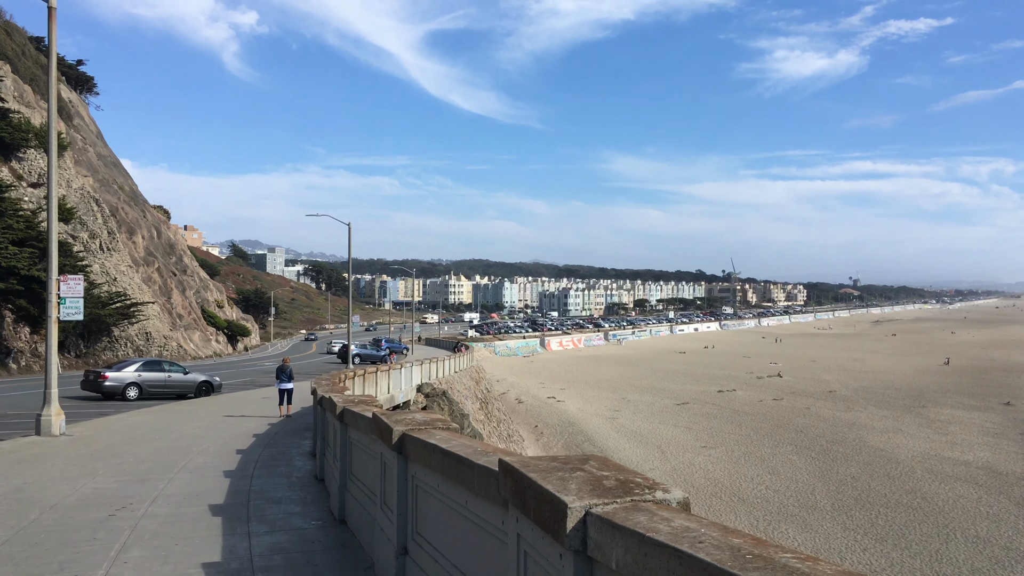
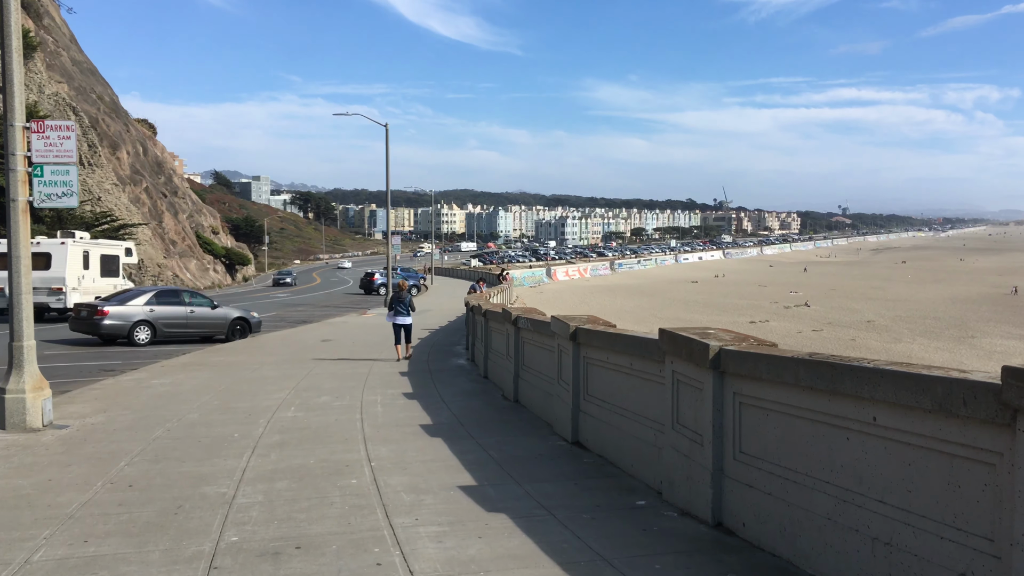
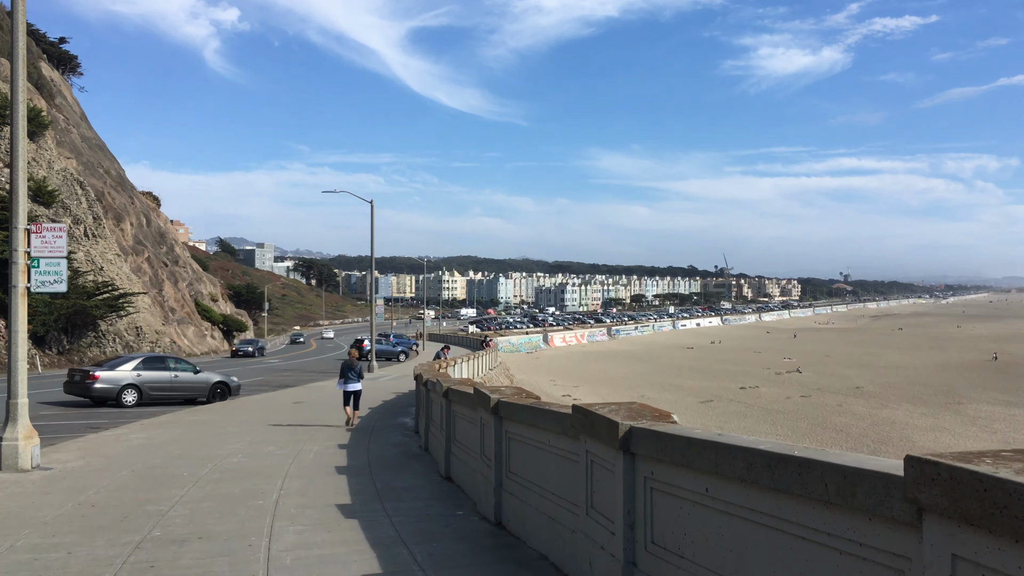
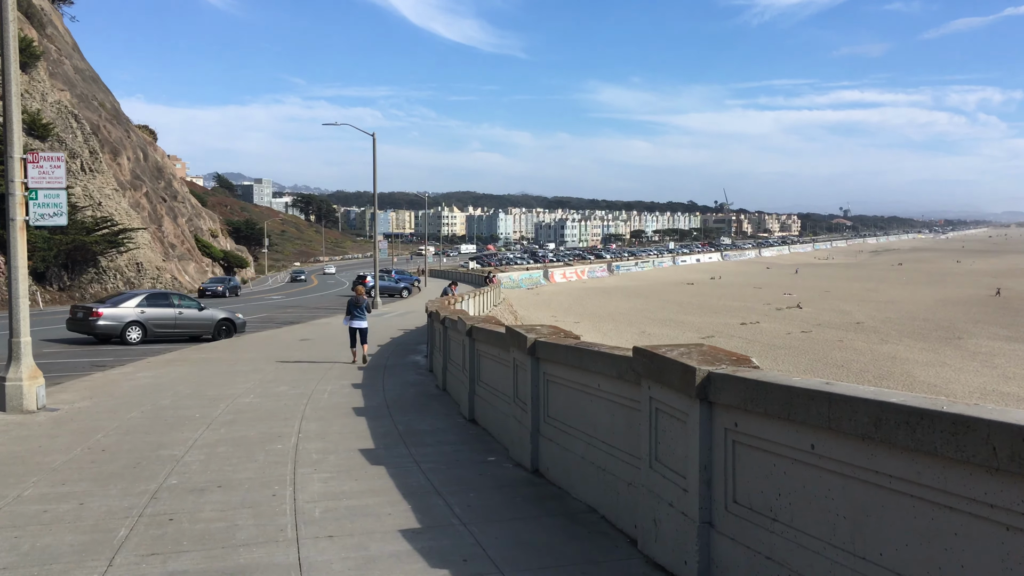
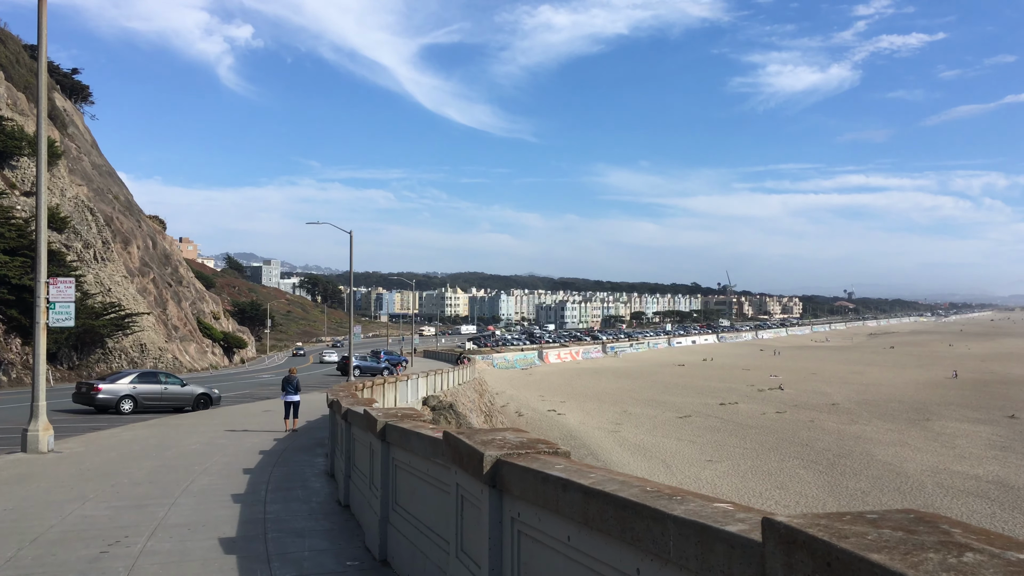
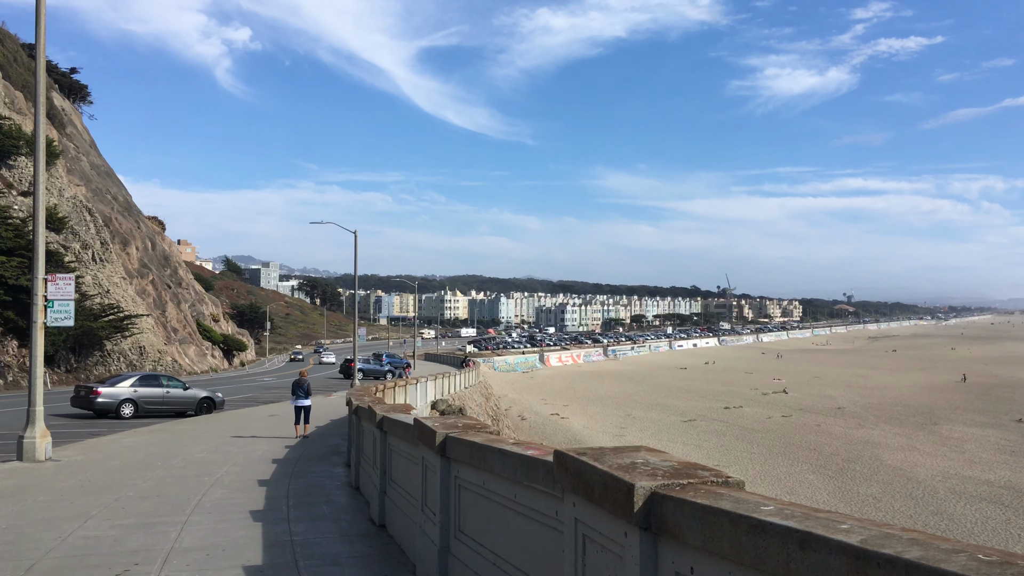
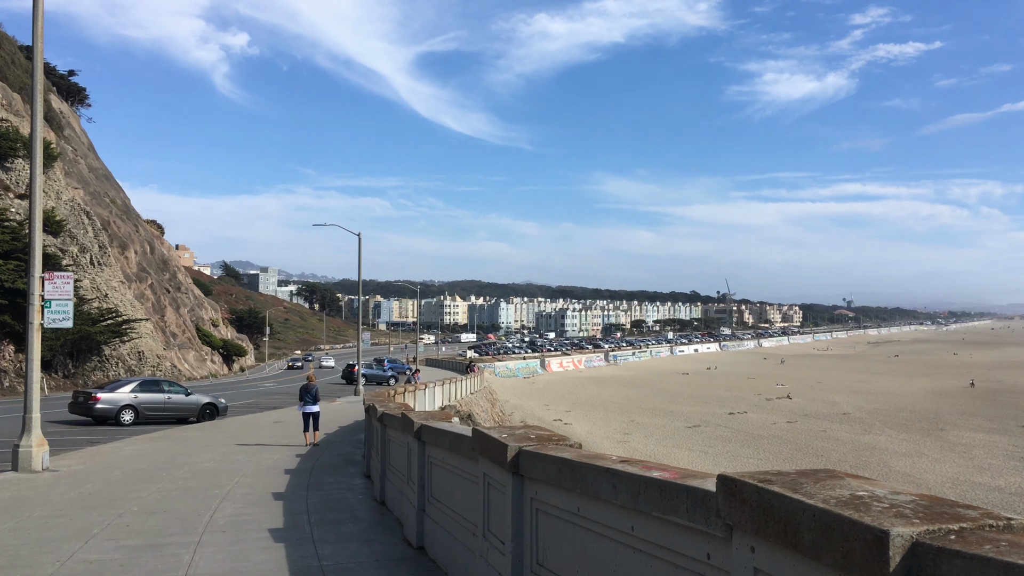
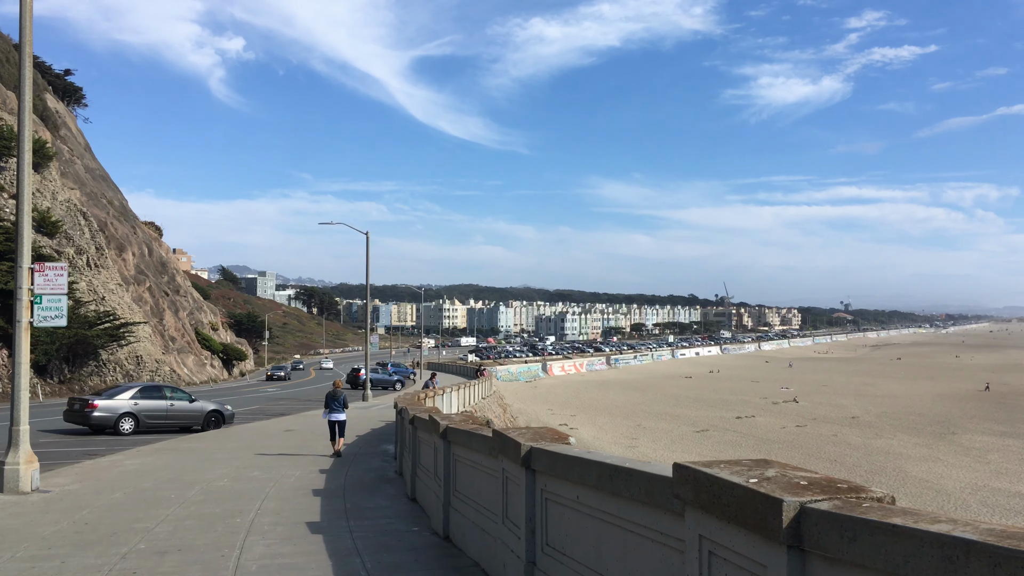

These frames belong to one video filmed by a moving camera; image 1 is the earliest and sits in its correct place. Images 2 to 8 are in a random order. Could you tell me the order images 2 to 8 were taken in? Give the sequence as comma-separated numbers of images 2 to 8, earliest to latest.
5, 6, 7, 8, 3, 4, 2
